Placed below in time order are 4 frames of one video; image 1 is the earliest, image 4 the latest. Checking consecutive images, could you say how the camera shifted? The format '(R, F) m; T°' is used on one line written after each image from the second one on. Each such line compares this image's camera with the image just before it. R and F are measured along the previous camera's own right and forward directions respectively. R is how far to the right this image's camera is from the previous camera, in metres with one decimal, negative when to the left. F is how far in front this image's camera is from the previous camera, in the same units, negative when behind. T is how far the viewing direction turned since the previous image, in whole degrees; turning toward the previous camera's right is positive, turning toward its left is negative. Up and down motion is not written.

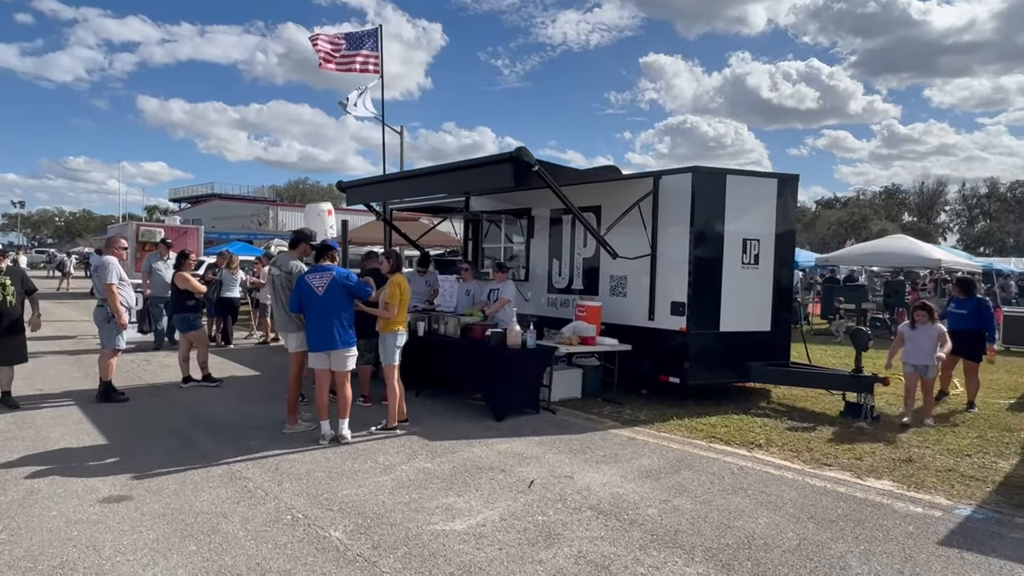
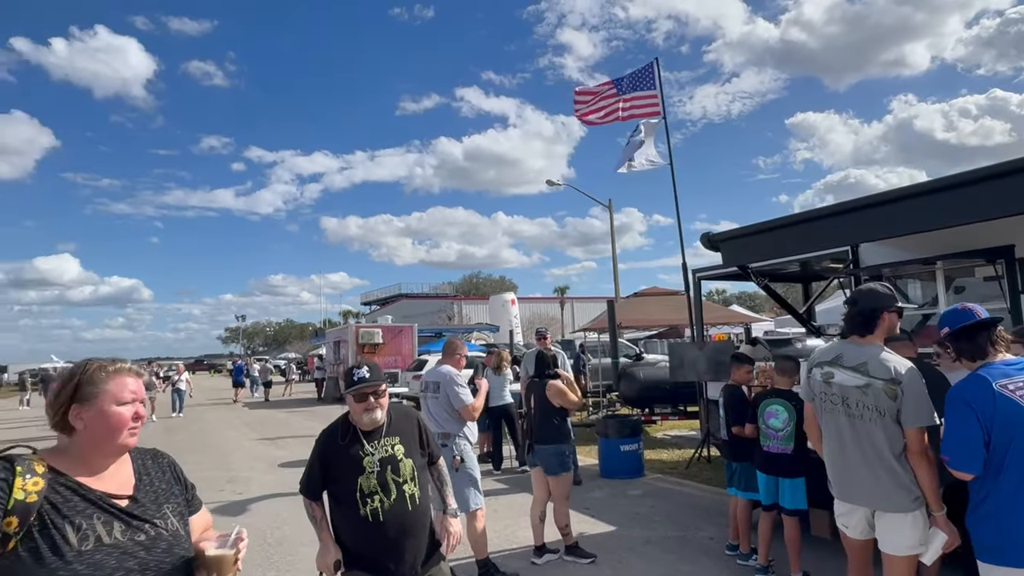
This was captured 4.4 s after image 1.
(-2.8, +2.5) m; -14°
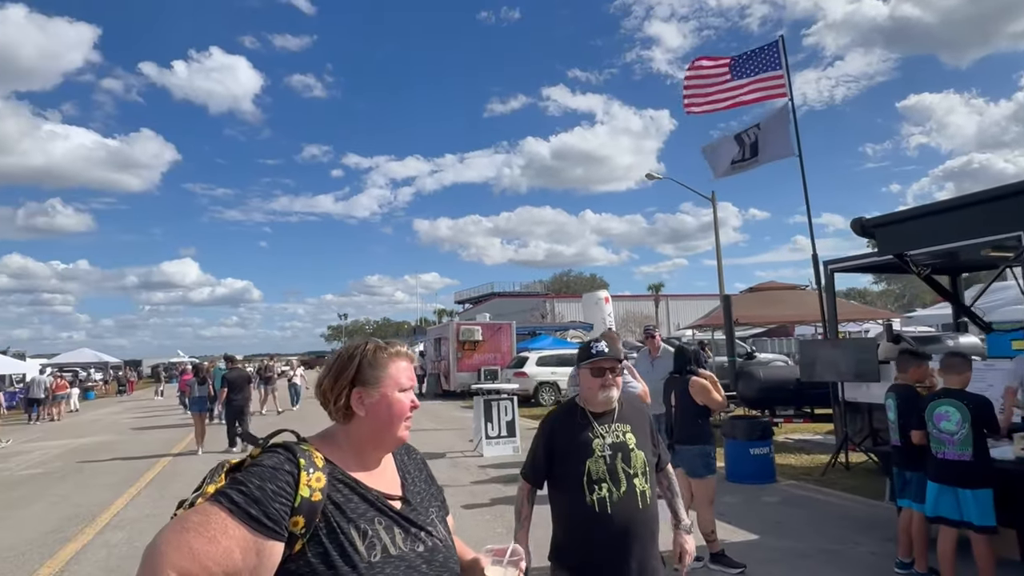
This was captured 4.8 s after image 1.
(-0.4, +0.1) m; -8°
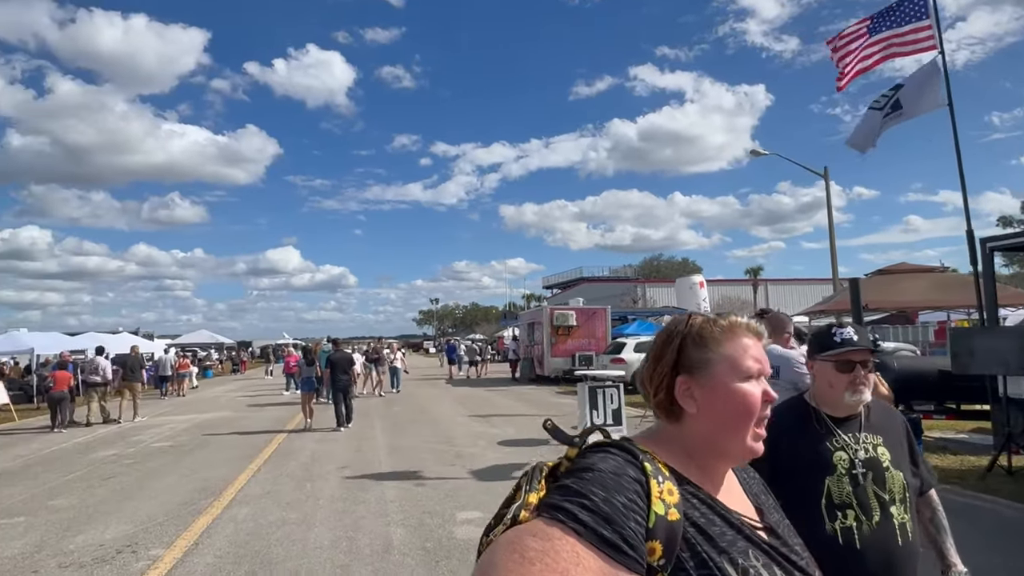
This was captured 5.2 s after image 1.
(-0.3, +0.3) m; -8°
